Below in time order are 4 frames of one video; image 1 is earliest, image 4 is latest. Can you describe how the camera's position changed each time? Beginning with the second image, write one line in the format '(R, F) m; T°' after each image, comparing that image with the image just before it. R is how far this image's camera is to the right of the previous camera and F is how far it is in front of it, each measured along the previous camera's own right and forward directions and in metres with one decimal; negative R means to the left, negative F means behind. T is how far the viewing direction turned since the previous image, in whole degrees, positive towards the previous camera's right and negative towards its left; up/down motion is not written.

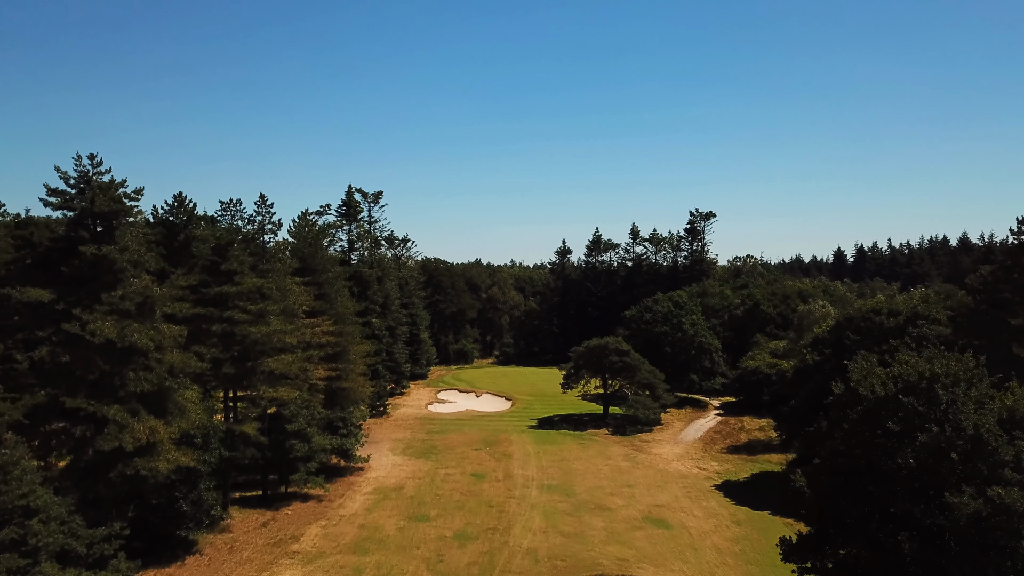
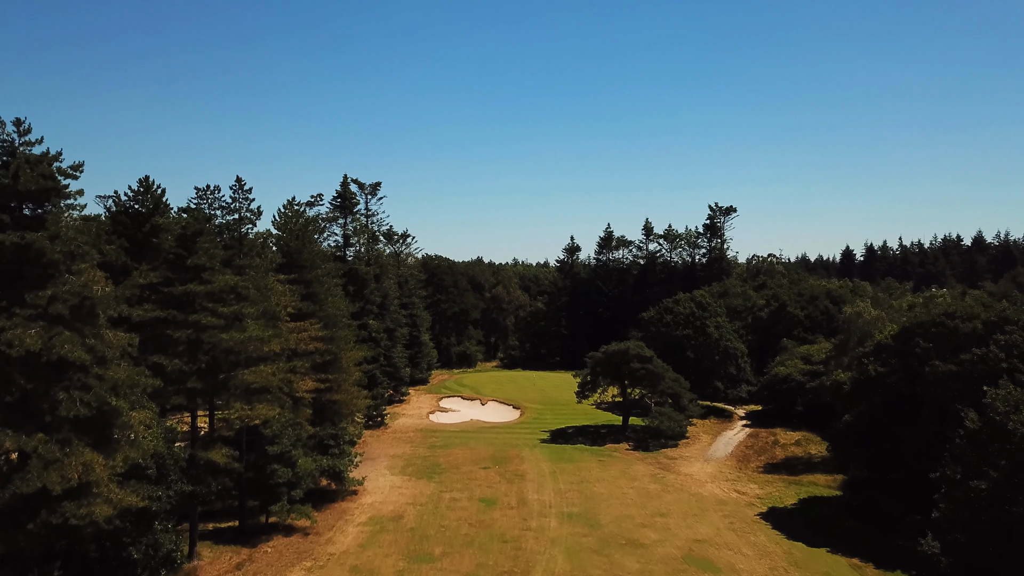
(-0.8, +3.7) m; 0°
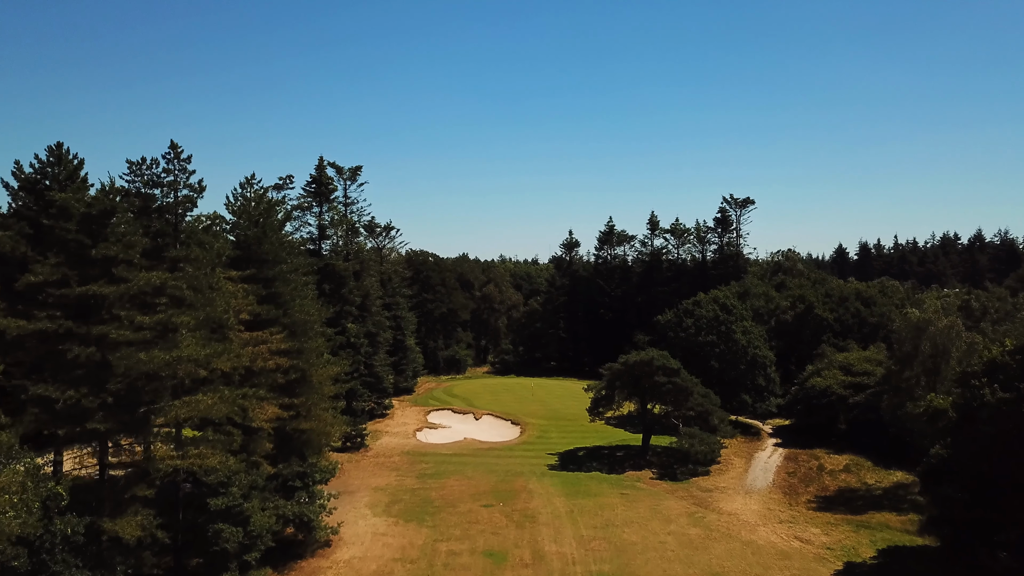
(-1.3, +5.4) m; +2°
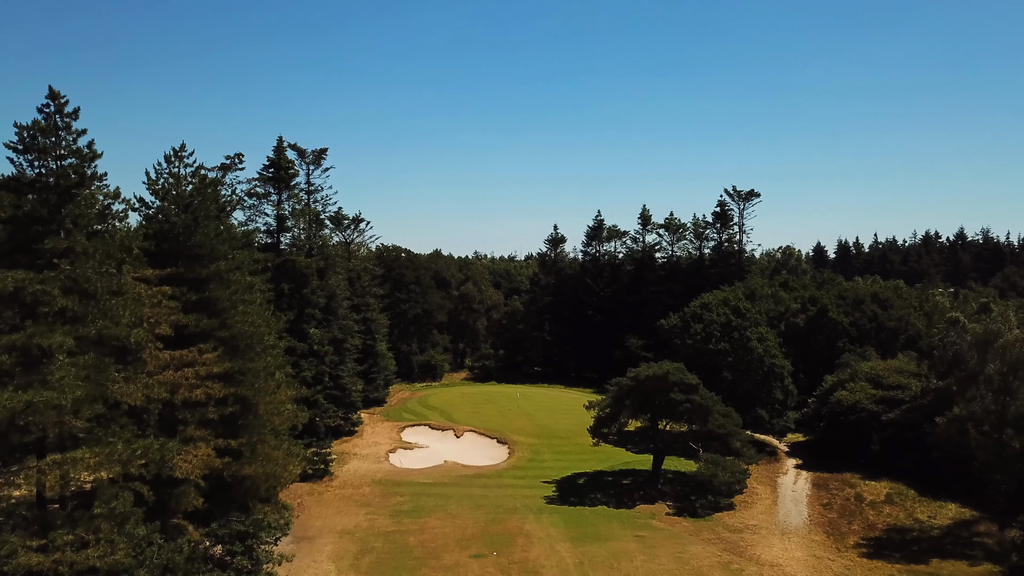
(-1.1, +4.8) m; +3°
